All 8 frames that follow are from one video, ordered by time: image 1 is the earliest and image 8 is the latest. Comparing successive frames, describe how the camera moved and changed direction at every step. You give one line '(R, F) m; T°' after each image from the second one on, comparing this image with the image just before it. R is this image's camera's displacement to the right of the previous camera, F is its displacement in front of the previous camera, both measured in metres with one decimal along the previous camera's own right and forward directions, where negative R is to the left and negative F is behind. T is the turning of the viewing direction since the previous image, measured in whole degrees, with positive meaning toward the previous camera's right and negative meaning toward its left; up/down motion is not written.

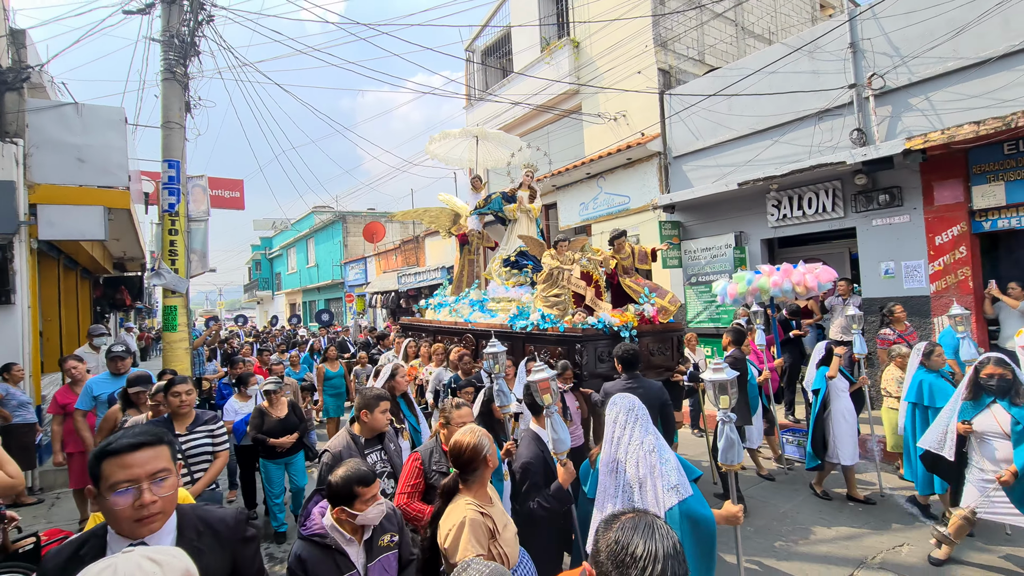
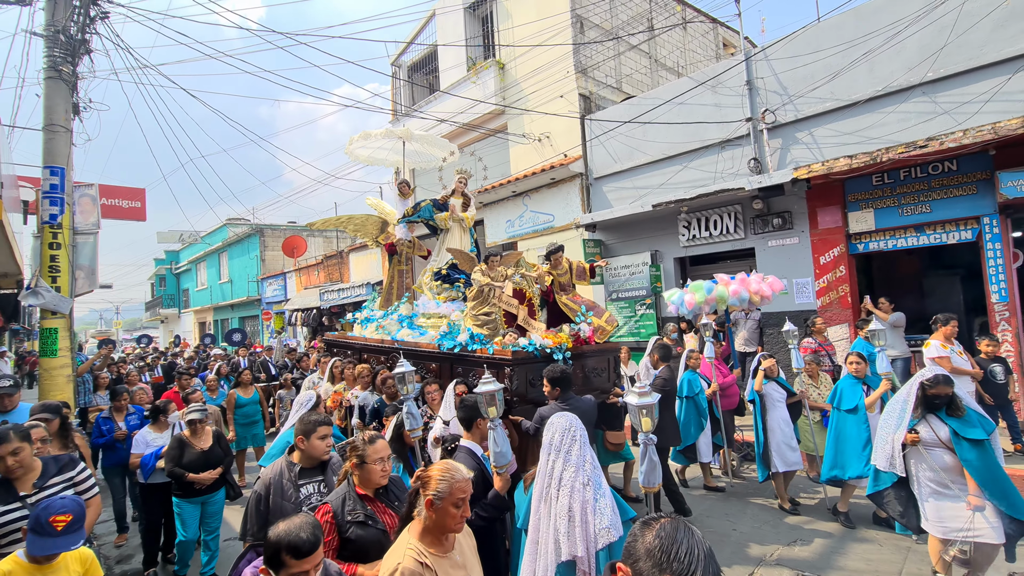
(+0.1, 0.0) m; +8°
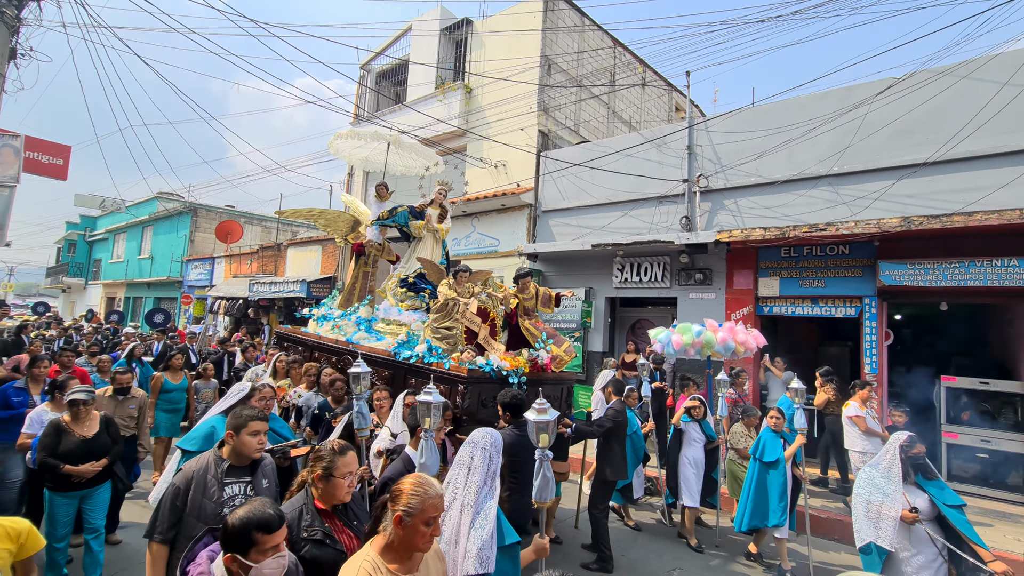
(+0.1, -0.3) m; +7°
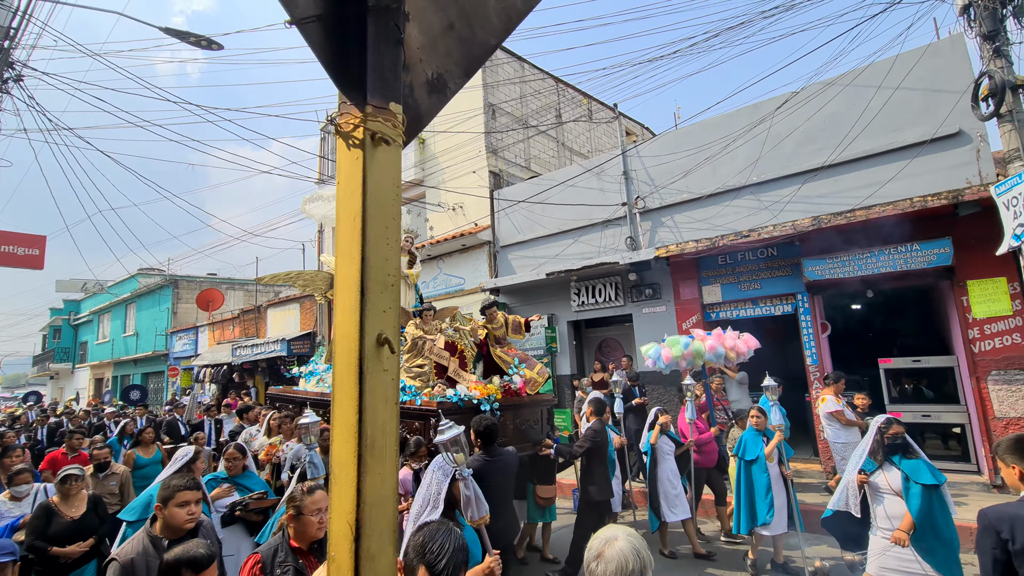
(+0.7, -0.4) m; +1°
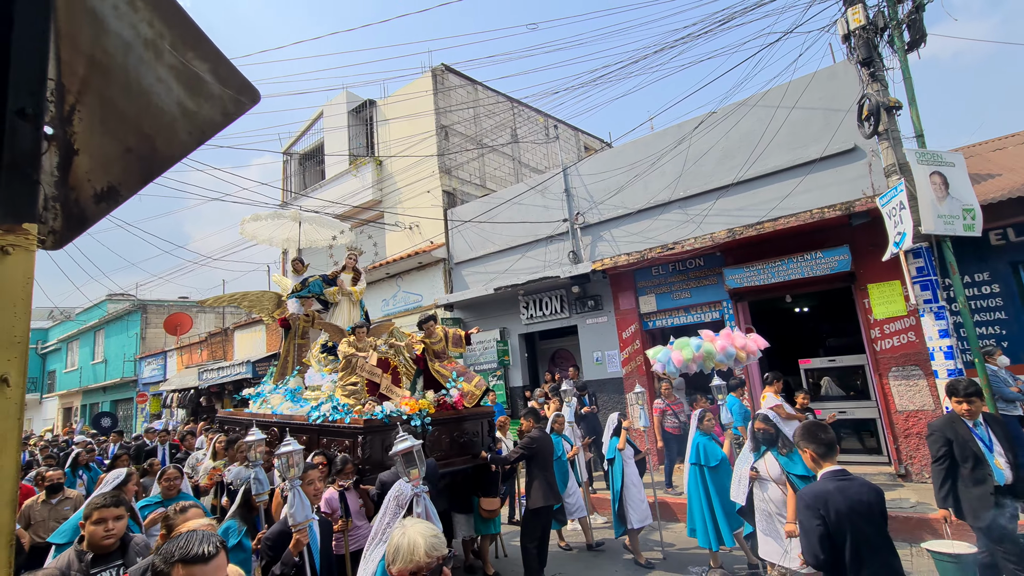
(+0.8, -0.4) m; +2°
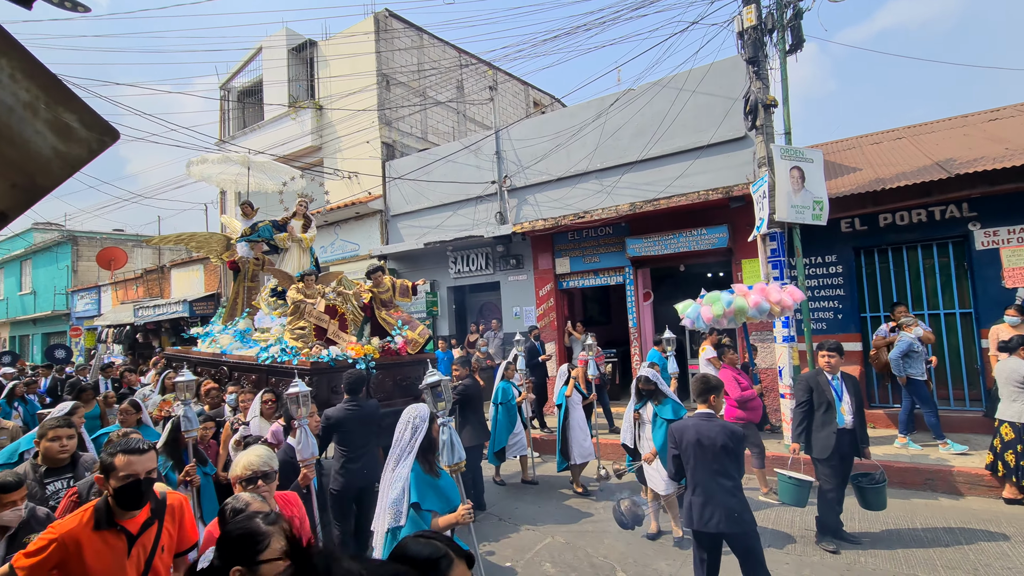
(+0.7, -0.7) m; +5°
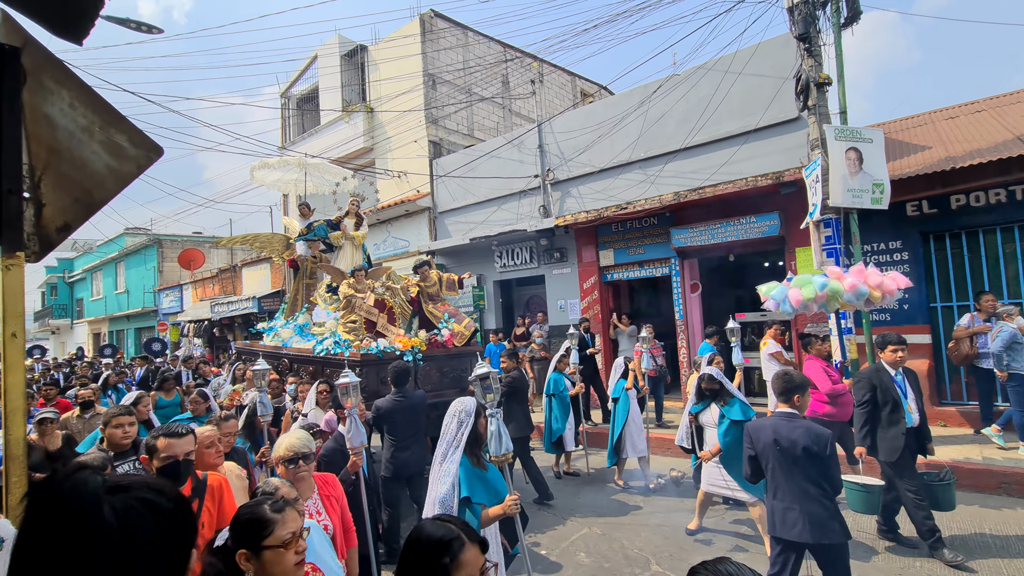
(+0.2, -0.1) m; -6°
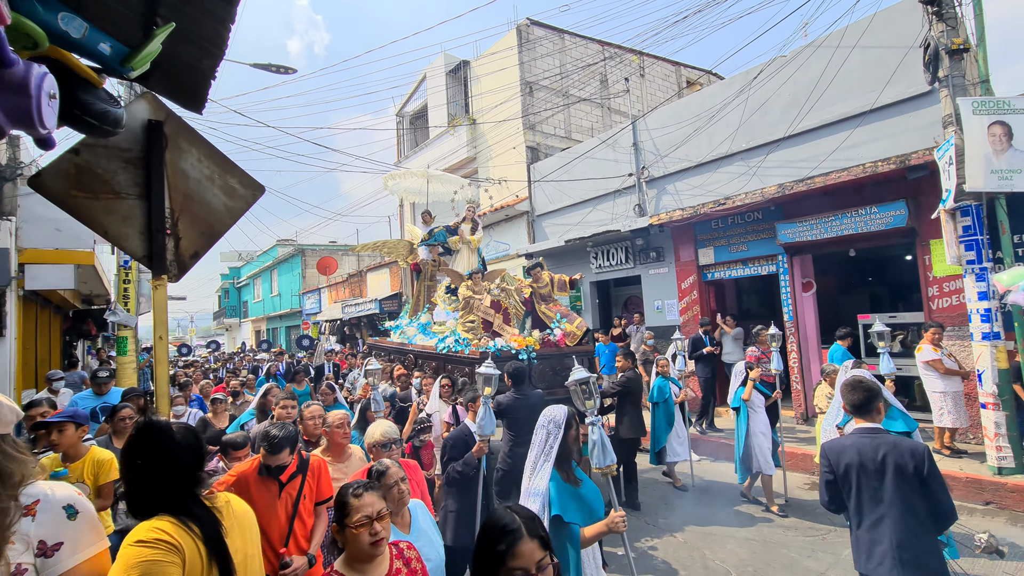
(+0.4, -0.1) m; -13°
